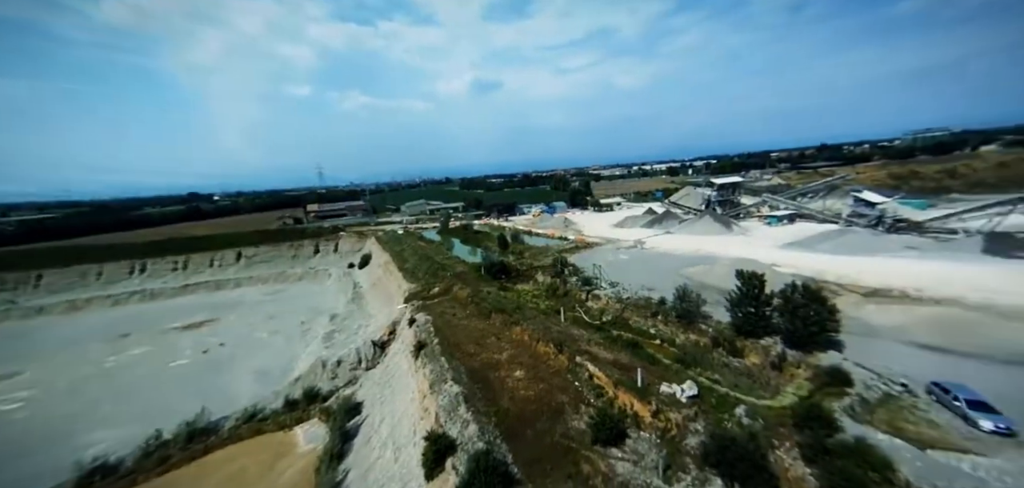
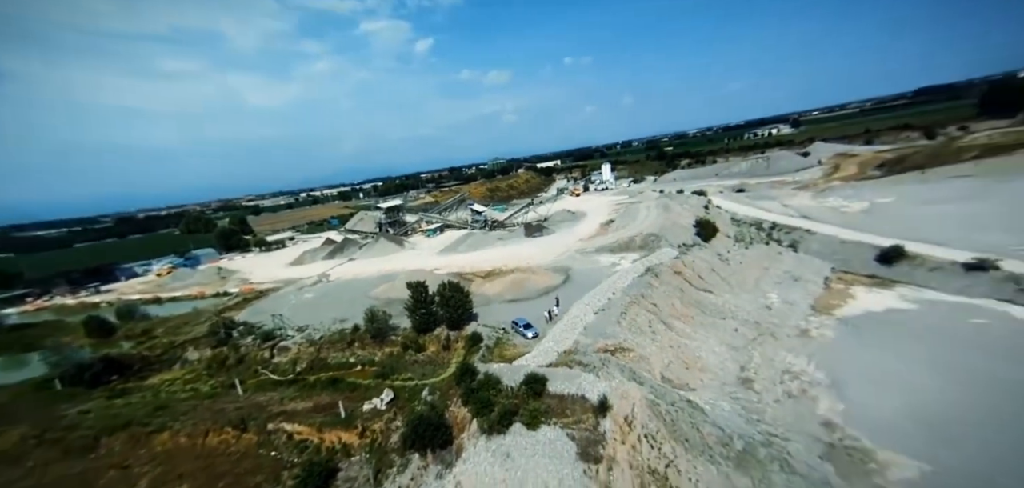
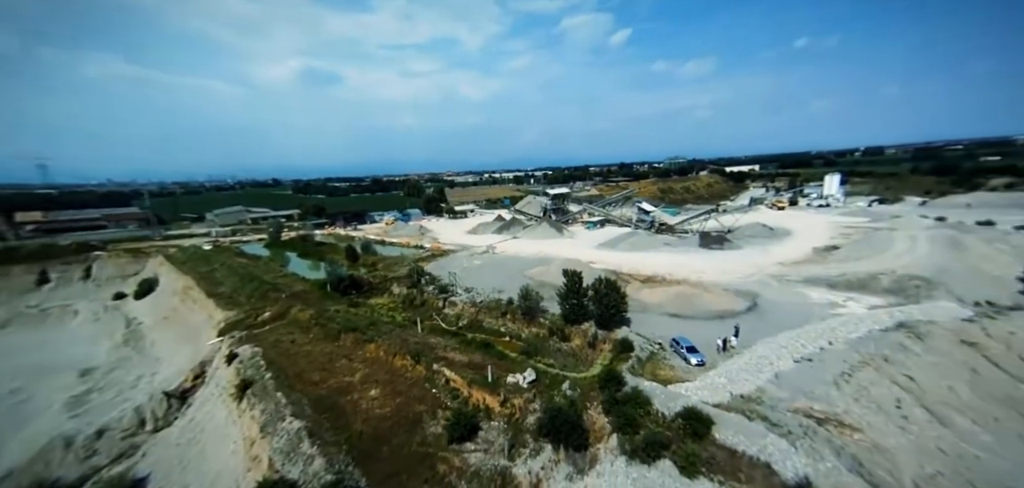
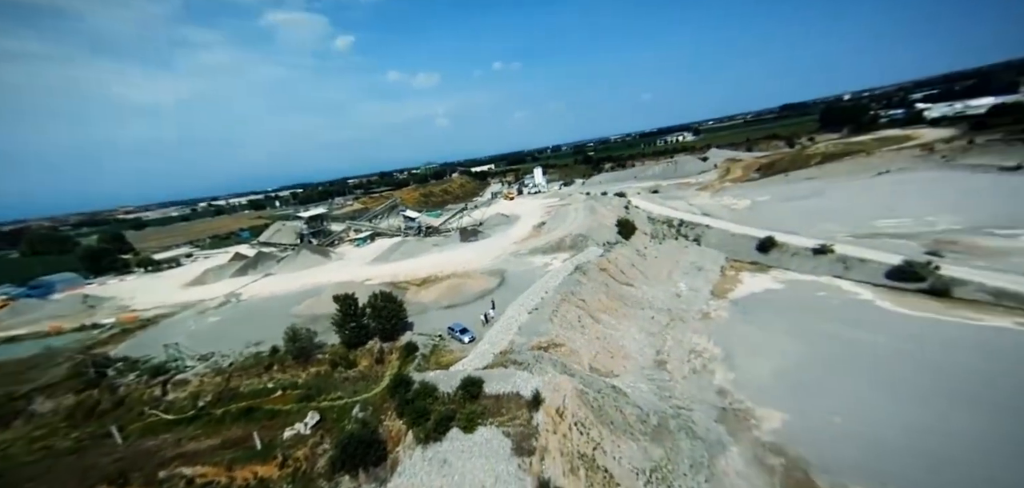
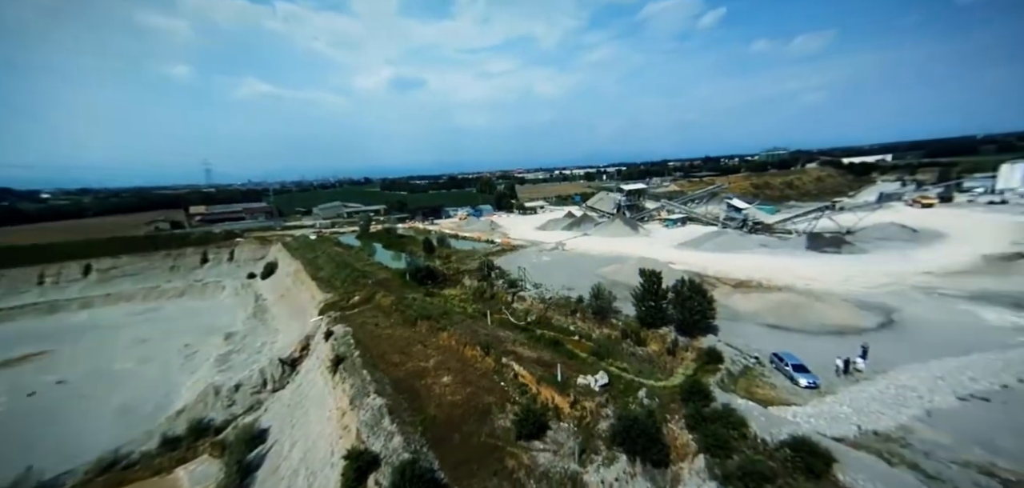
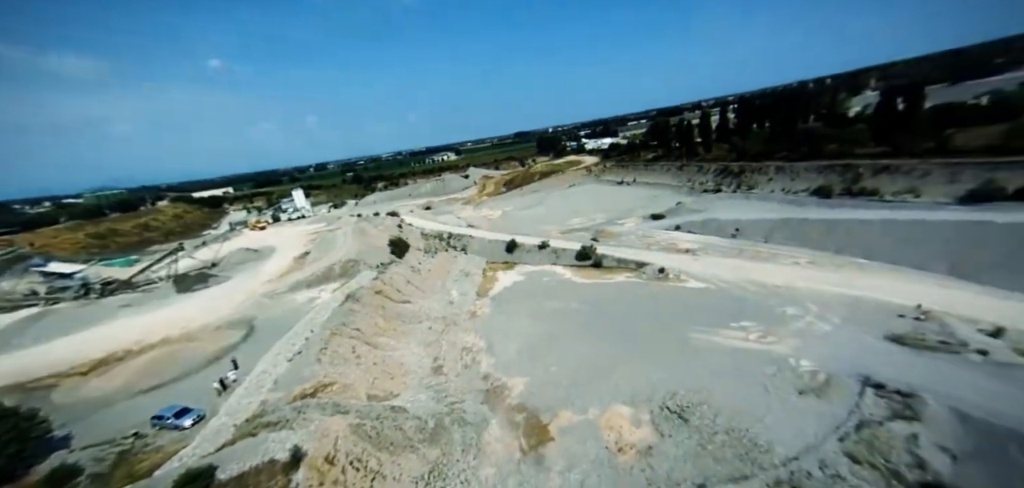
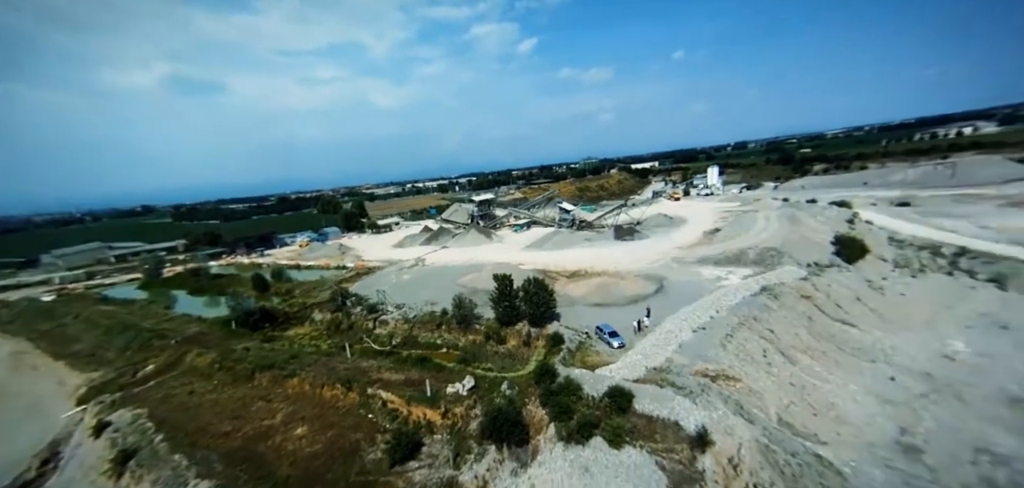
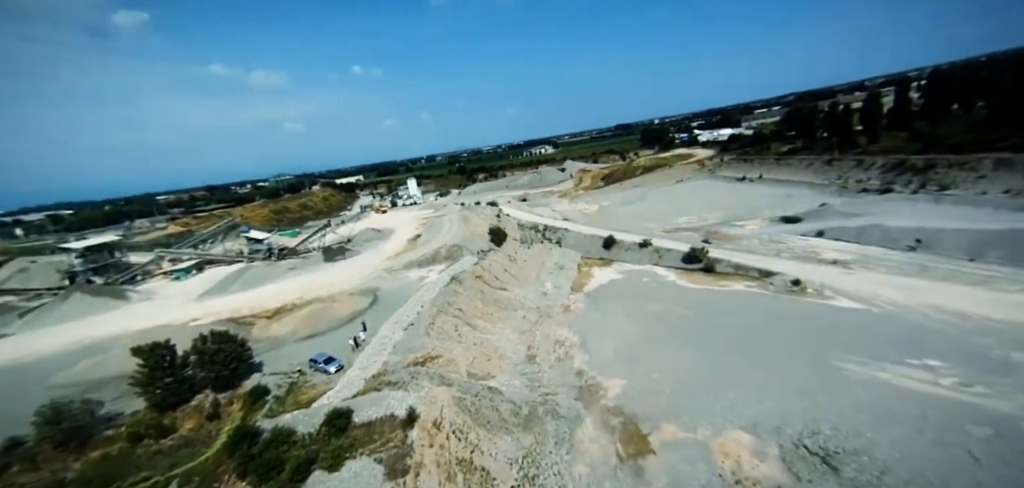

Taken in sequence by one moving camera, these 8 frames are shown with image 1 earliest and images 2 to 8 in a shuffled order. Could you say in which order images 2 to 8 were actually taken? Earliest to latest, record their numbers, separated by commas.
5, 3, 7, 2, 4, 8, 6
